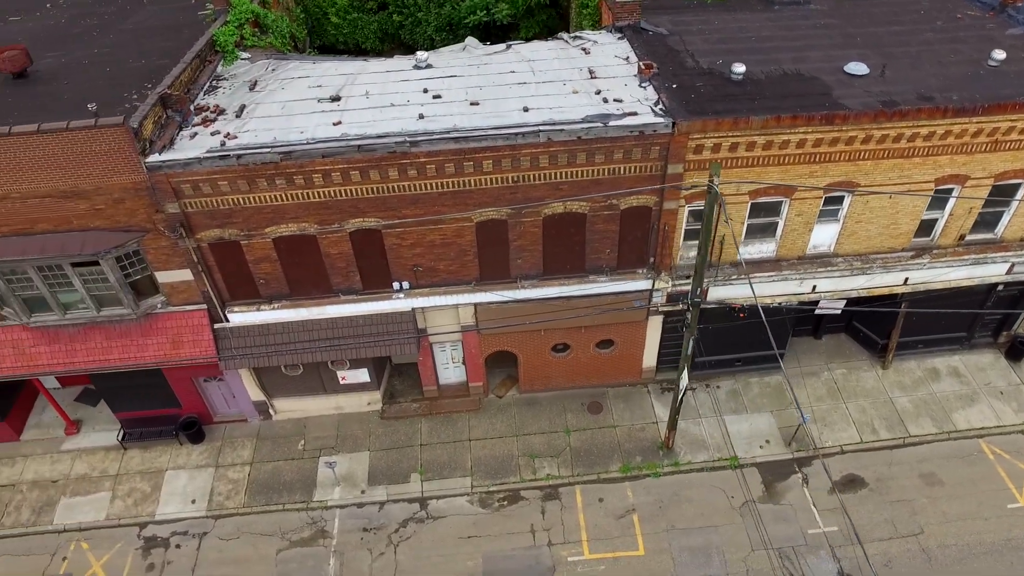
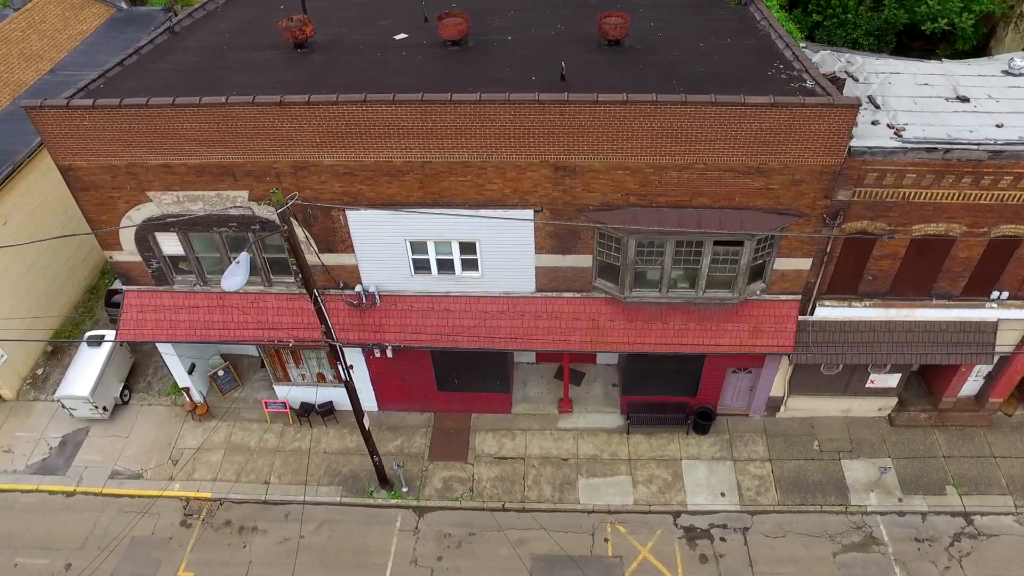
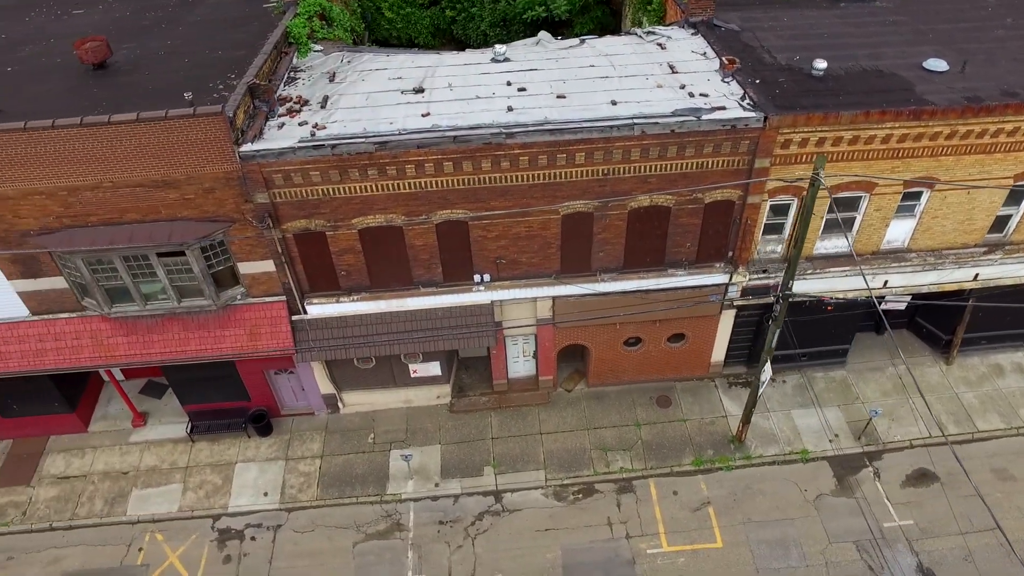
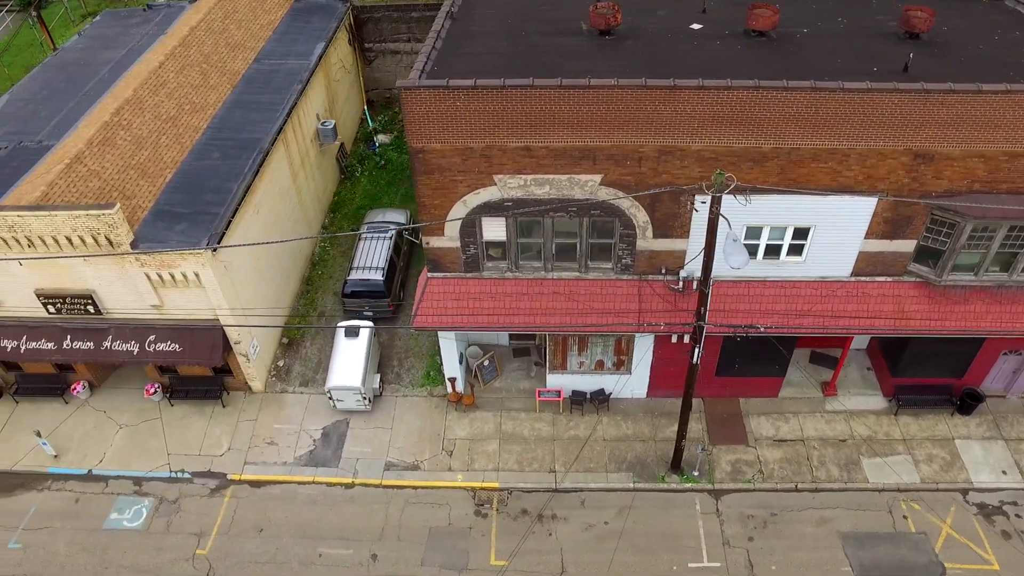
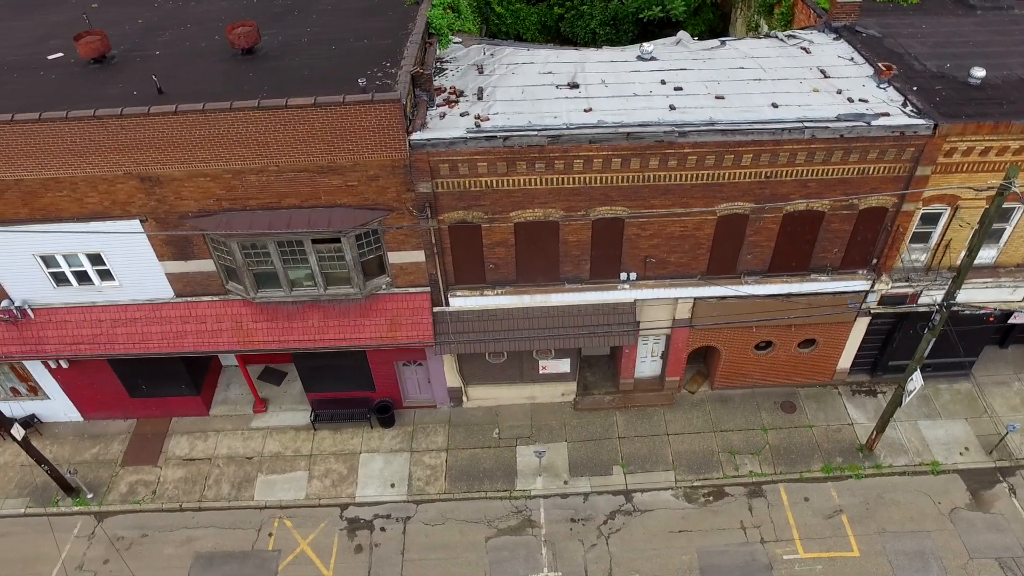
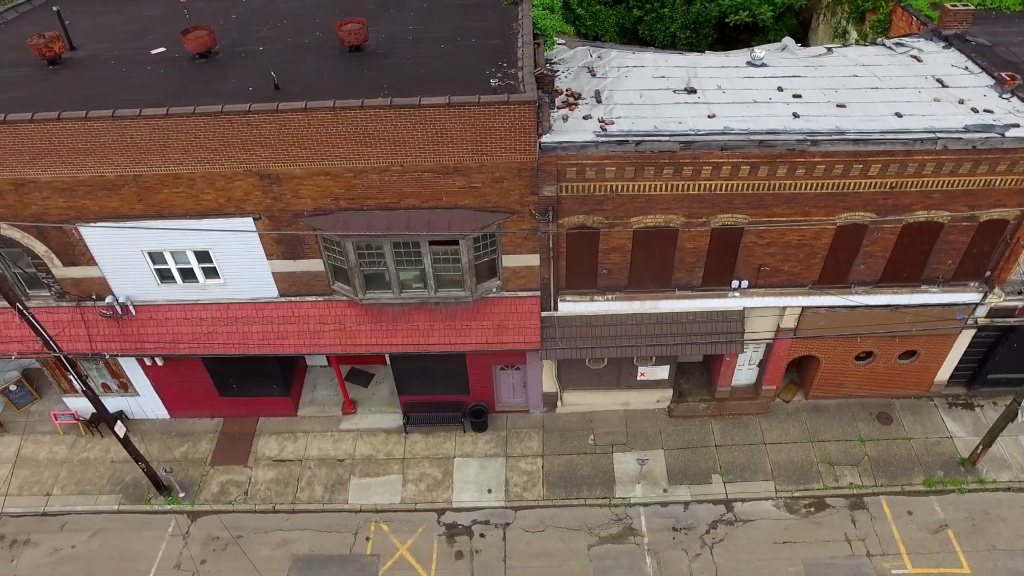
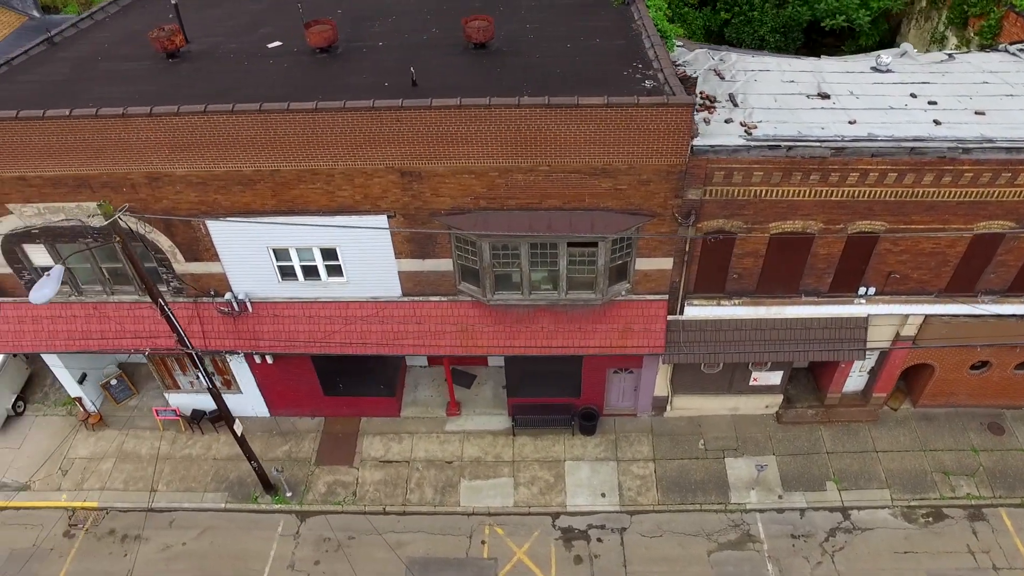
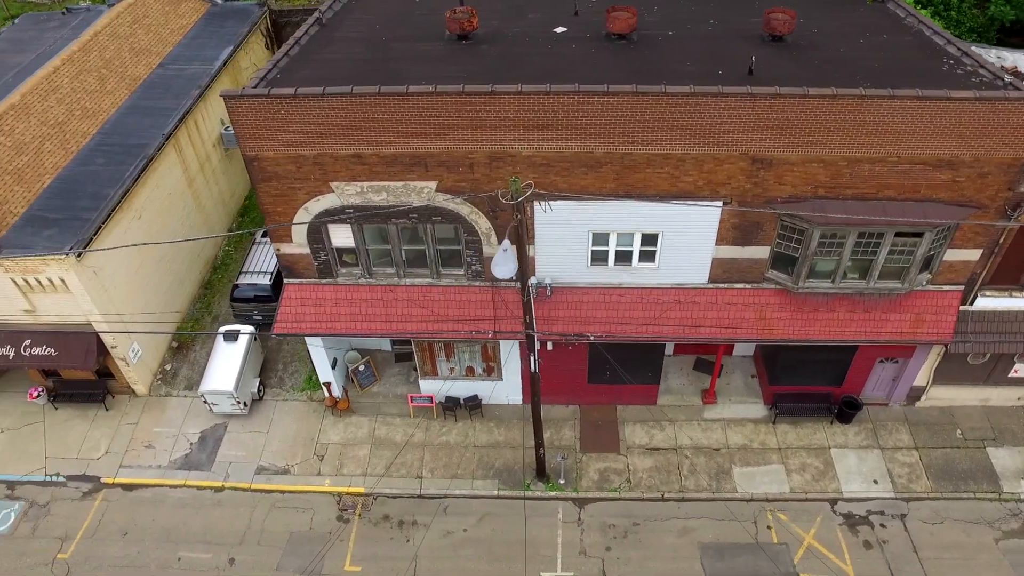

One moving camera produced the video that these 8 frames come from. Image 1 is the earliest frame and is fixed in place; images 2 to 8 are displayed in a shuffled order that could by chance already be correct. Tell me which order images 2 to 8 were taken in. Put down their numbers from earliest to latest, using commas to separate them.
3, 5, 6, 7, 2, 8, 4
